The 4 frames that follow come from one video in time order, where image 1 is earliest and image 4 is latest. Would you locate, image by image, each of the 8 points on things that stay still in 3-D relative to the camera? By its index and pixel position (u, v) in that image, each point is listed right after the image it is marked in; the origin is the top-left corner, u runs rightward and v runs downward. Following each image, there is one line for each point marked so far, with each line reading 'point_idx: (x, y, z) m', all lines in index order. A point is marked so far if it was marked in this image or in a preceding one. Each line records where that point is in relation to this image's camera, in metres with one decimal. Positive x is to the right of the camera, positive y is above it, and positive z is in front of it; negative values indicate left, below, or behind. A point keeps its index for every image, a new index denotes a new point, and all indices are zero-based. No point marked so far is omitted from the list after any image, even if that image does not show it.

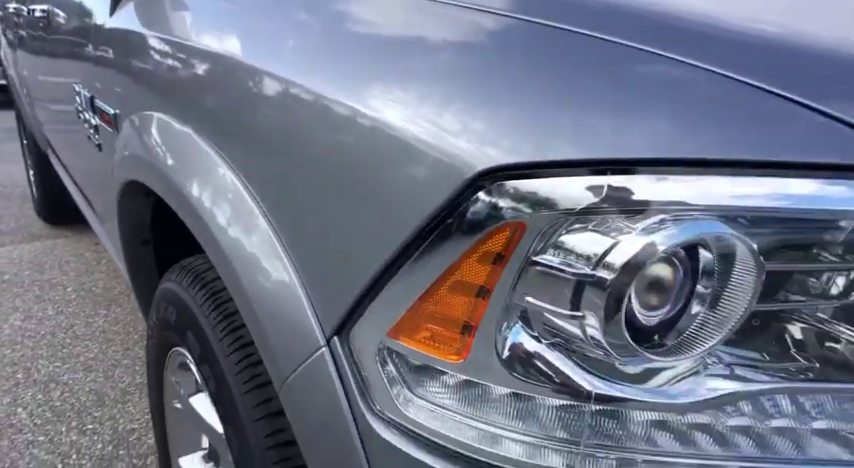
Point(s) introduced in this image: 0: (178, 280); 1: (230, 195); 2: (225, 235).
0: (-0.4, -0.1, +0.9) m
1: (-0.3, 0.0, +0.7) m
2: (-0.2, 0.0, +0.7) m
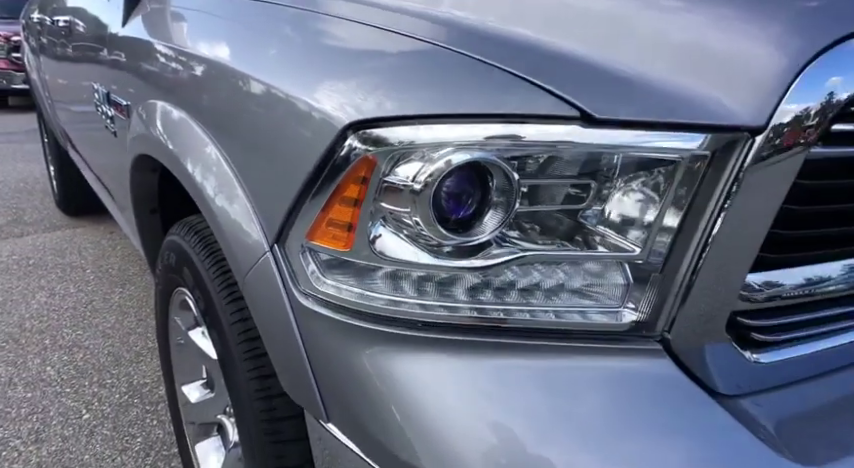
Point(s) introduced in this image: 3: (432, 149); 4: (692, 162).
0: (-0.5, 0.0, +1.2) m
1: (-0.4, +0.1, +1.0) m
2: (-0.4, +0.1, +1.0) m
3: (0.0, +0.1, +0.7) m
4: (+0.3, +0.1, +0.6) m
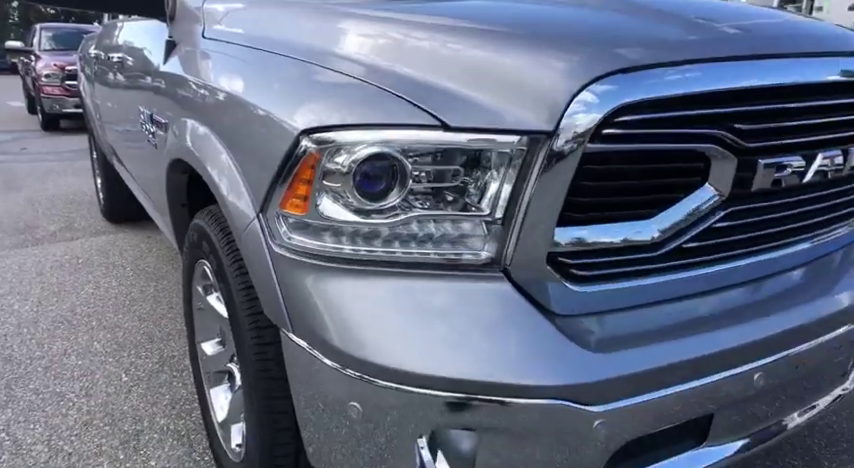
0: (-0.6, +0.1, +1.6) m
1: (-0.5, +0.2, +1.4) m
2: (-0.5, +0.1, +1.4) m
3: (-0.1, +0.2, +1.1) m
4: (+0.2, +0.1, +1.0) m
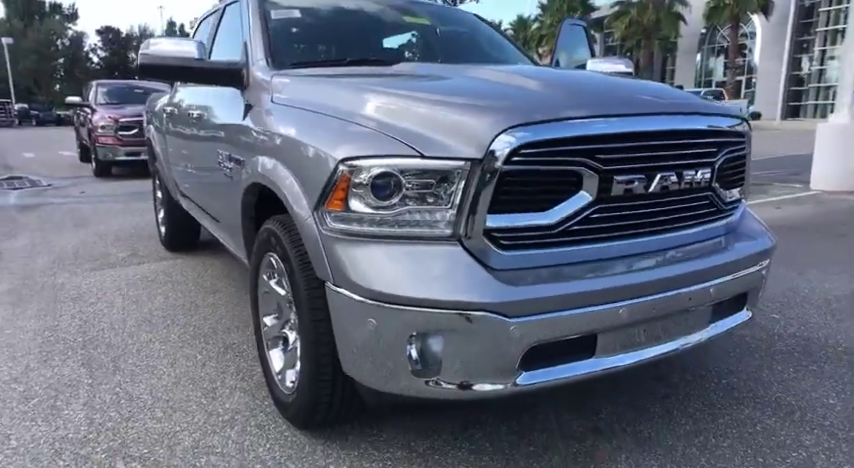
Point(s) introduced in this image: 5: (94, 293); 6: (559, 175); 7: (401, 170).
0: (-0.6, +0.1, +2.4) m
1: (-0.5, +0.2, +2.2) m
2: (-0.5, +0.1, +2.2) m
3: (-0.2, +0.2, +1.8) m
4: (+0.1, +0.2, +1.8) m
5: (-2.4, -0.4, +4.3) m
6: (+0.4, +0.2, +1.8) m
7: (-0.1, +0.2, +1.8) m
